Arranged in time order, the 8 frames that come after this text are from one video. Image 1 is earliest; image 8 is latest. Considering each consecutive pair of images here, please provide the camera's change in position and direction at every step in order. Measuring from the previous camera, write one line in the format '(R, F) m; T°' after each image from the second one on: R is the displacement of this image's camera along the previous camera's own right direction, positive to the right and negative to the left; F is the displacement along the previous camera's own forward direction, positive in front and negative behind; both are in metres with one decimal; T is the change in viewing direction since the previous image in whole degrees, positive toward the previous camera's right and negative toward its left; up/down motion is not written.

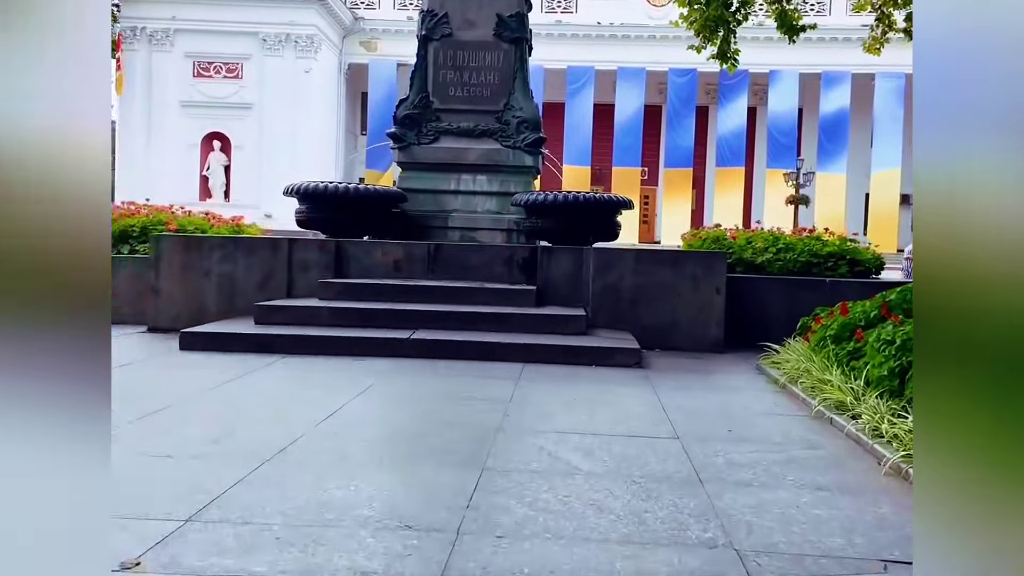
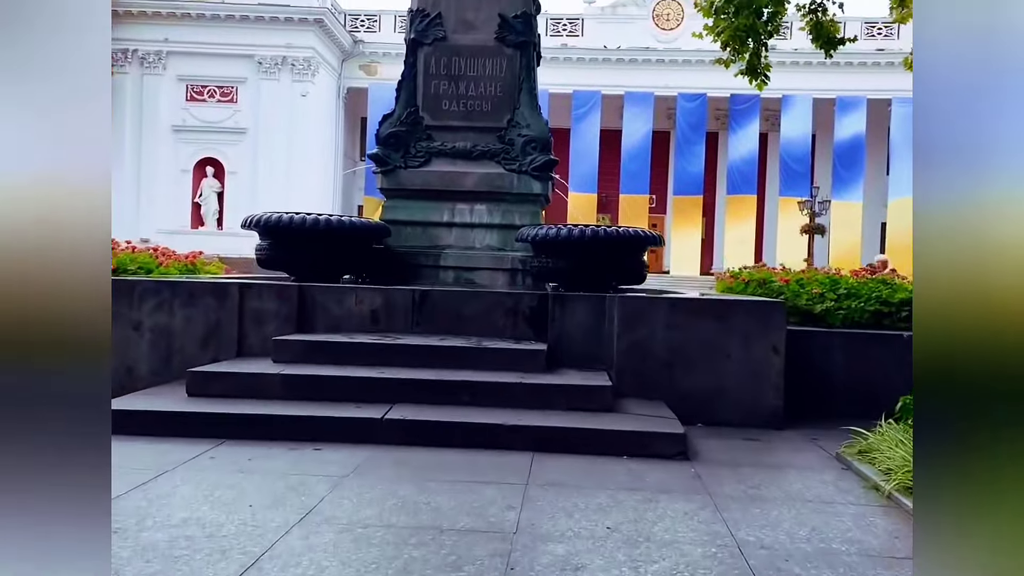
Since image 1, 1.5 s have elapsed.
(0.0, +1.3) m; 0°
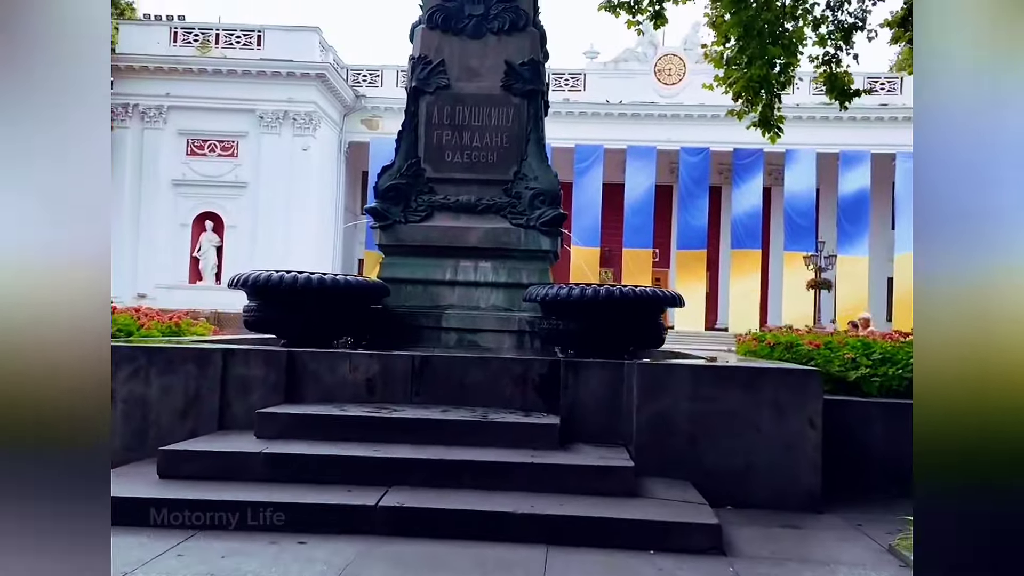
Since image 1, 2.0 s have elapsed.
(0.0, +0.4) m; 0°
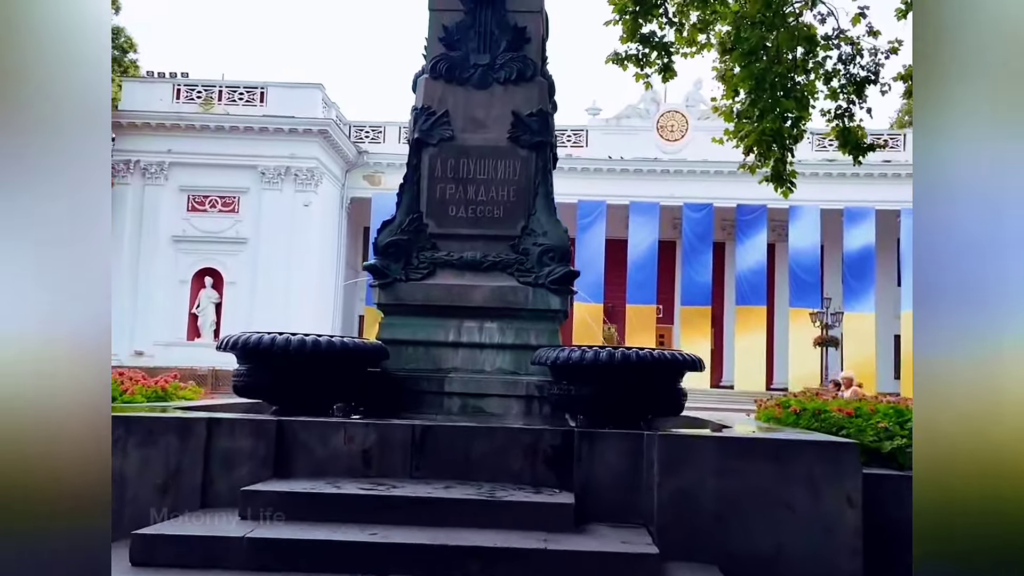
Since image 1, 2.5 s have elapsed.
(0.0, +0.4) m; 0°
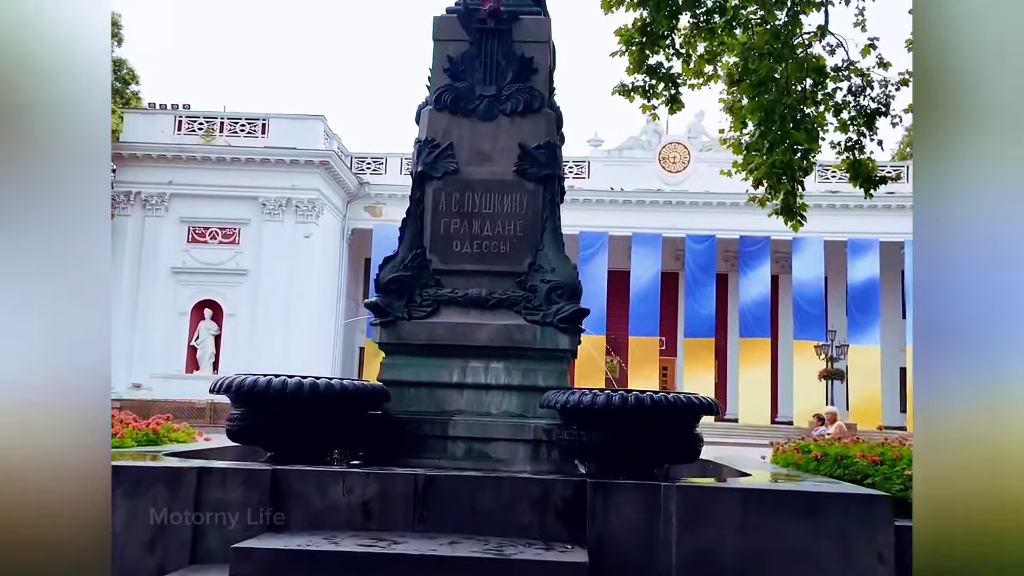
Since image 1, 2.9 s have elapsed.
(0.0, +0.2) m; 0°
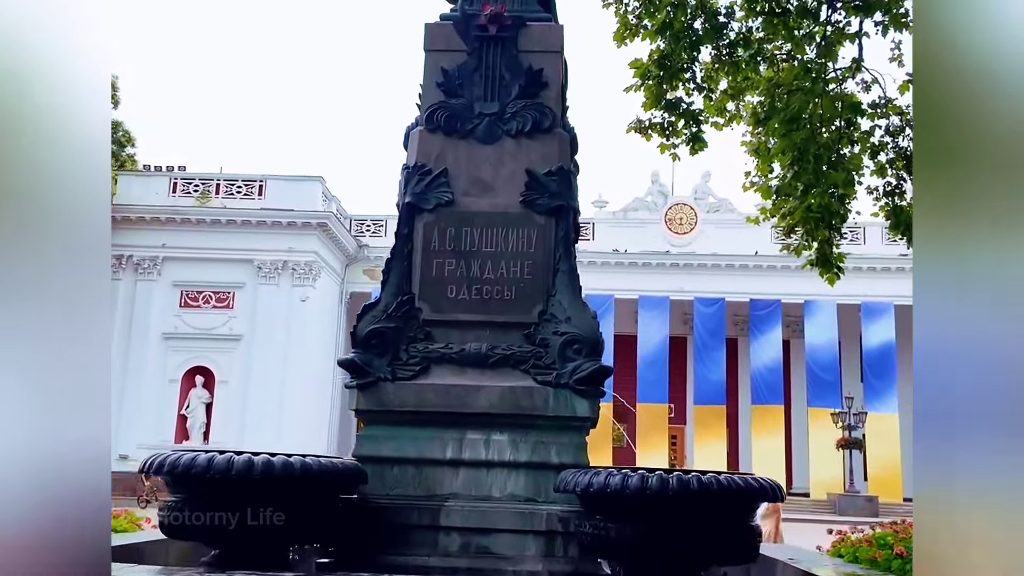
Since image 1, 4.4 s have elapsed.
(0.0, +1.0) m; 0°
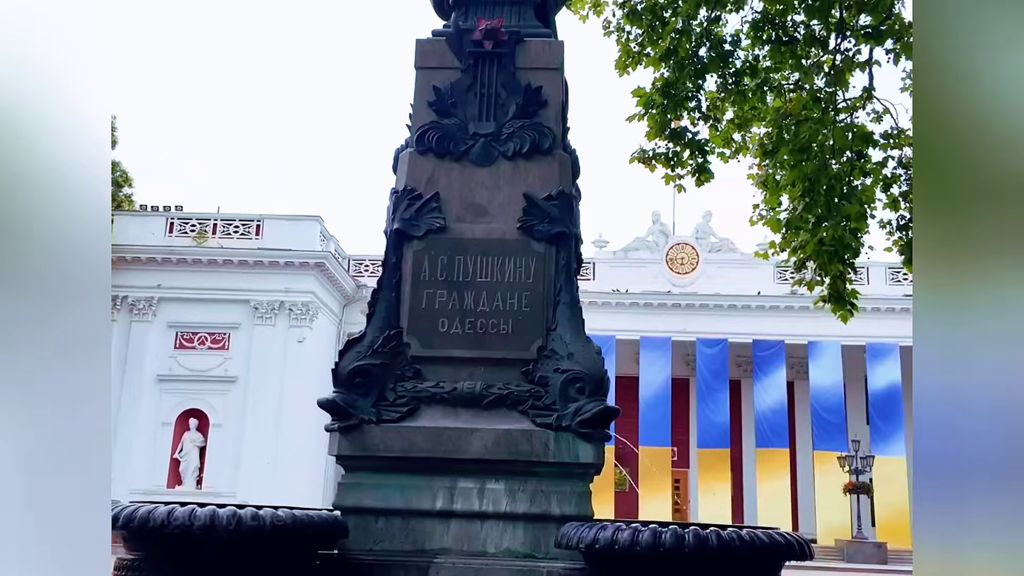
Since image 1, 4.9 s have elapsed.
(0.0, +0.4) m; 0°
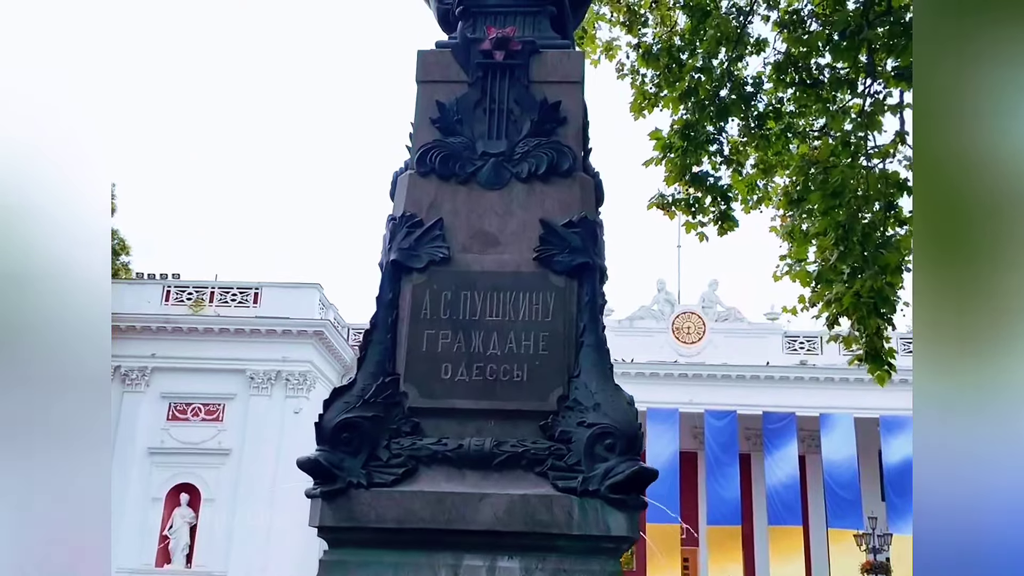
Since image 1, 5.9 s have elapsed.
(-0.1, +0.6) m; 0°
